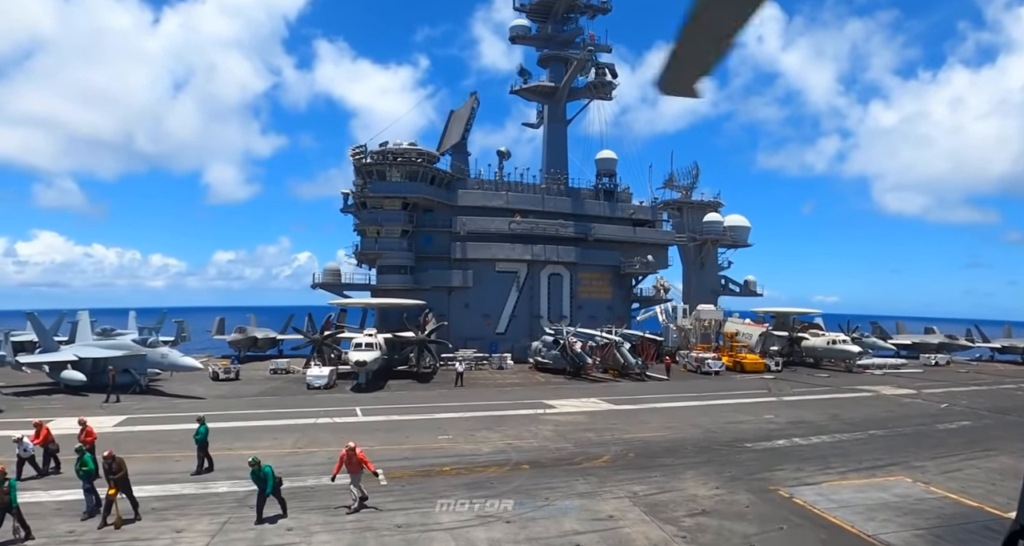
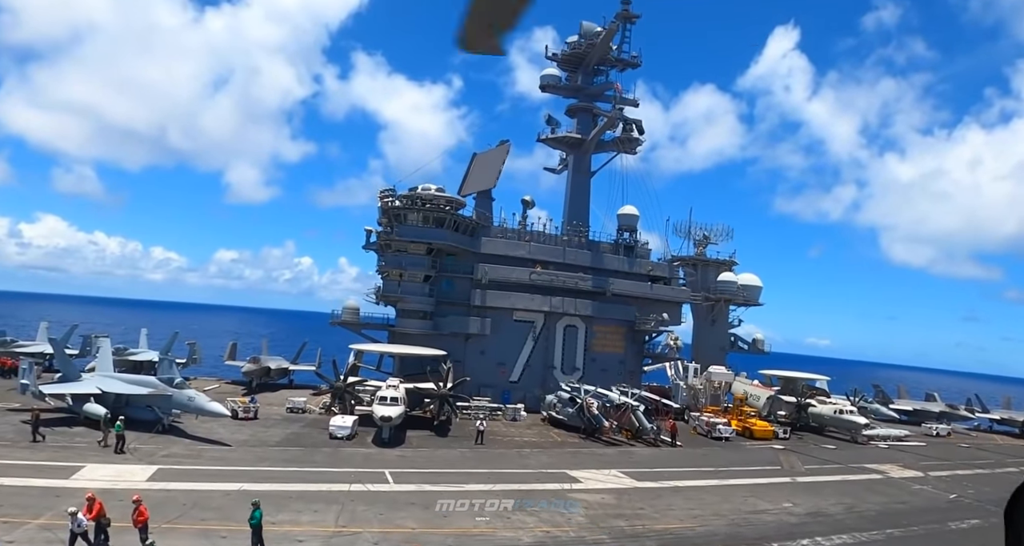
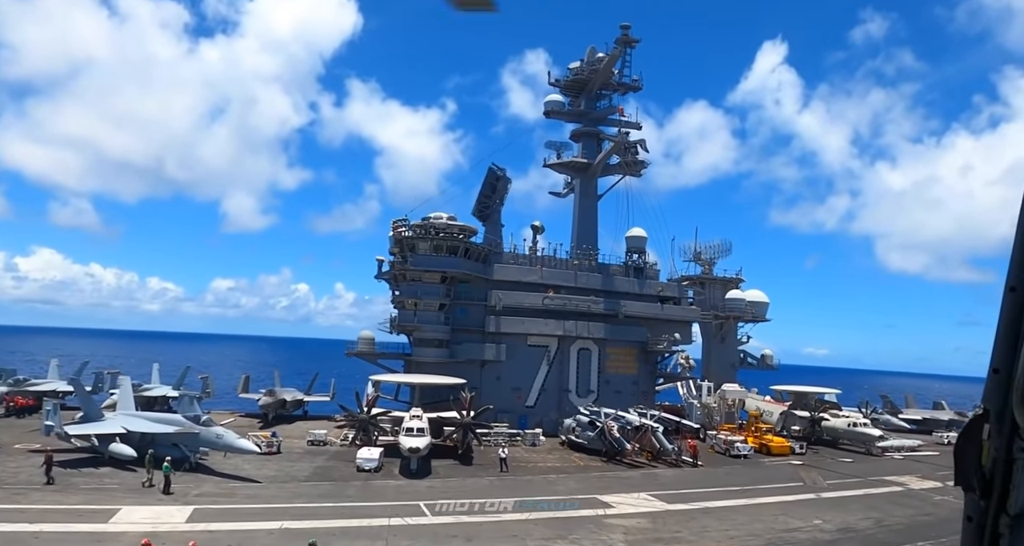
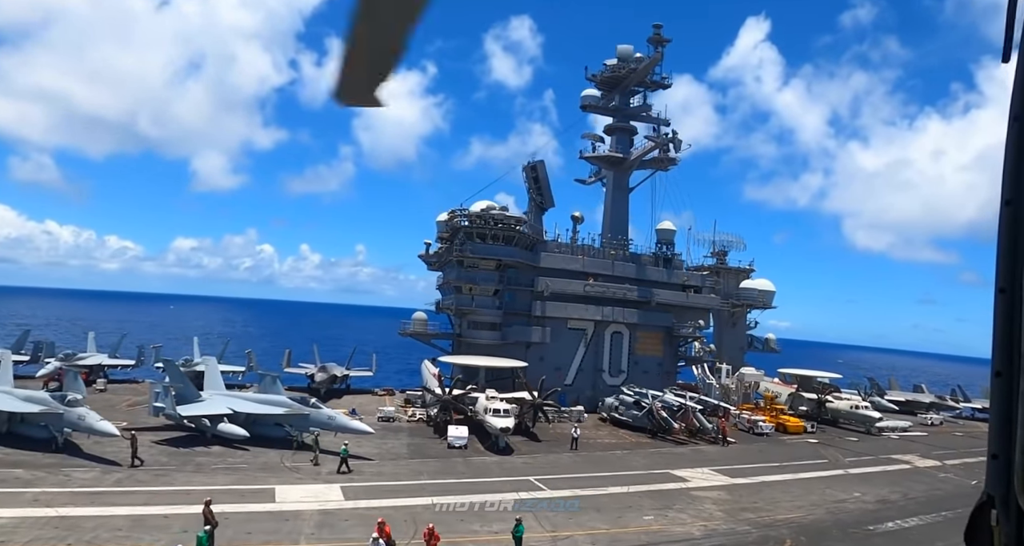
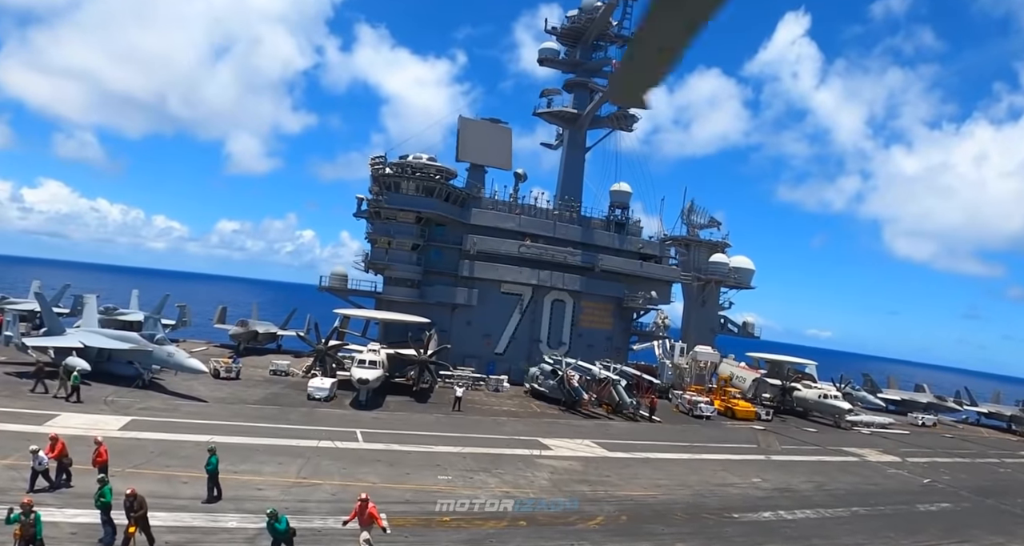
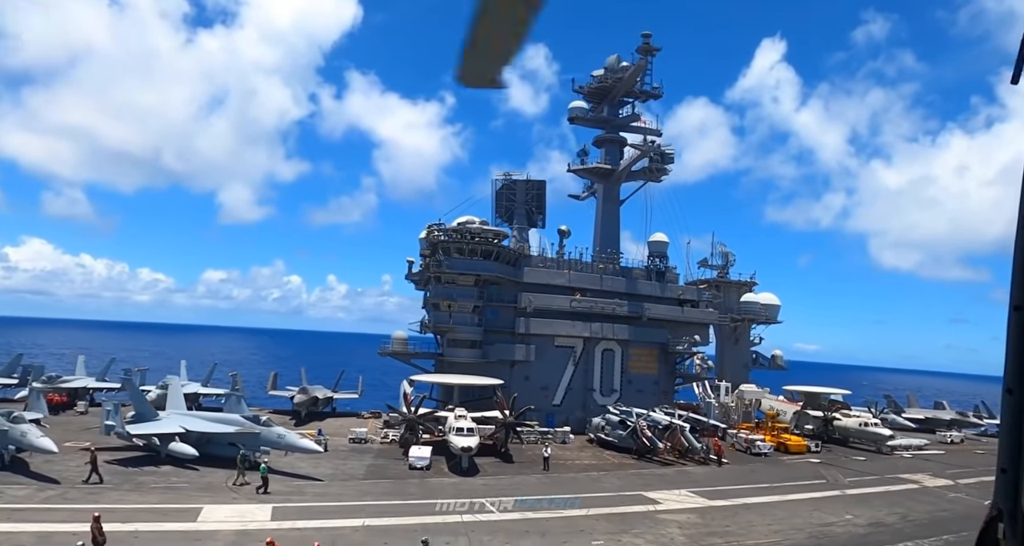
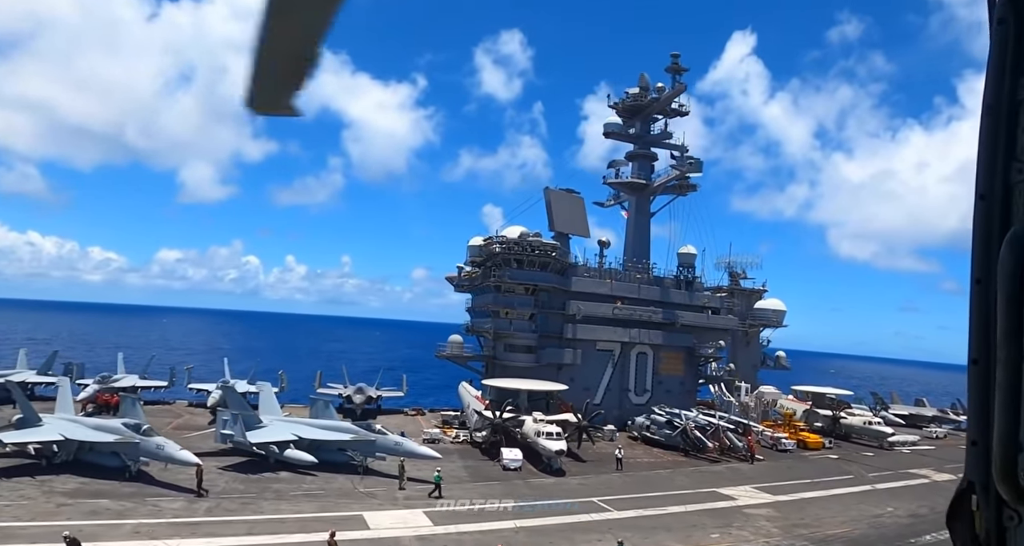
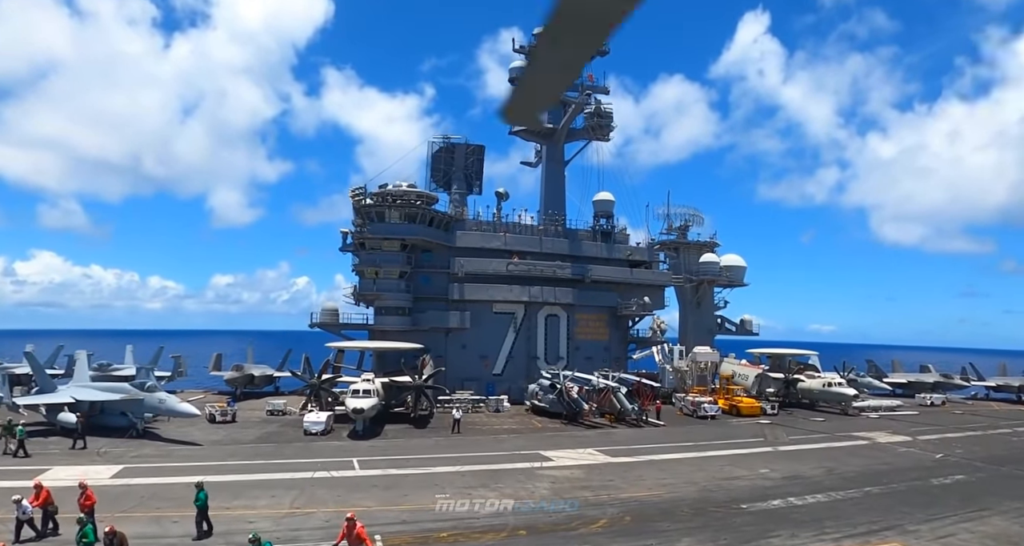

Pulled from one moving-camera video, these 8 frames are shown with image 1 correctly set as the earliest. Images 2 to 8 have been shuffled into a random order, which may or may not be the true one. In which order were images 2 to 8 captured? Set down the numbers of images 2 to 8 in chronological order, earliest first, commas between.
8, 5, 2, 3, 6, 4, 7
